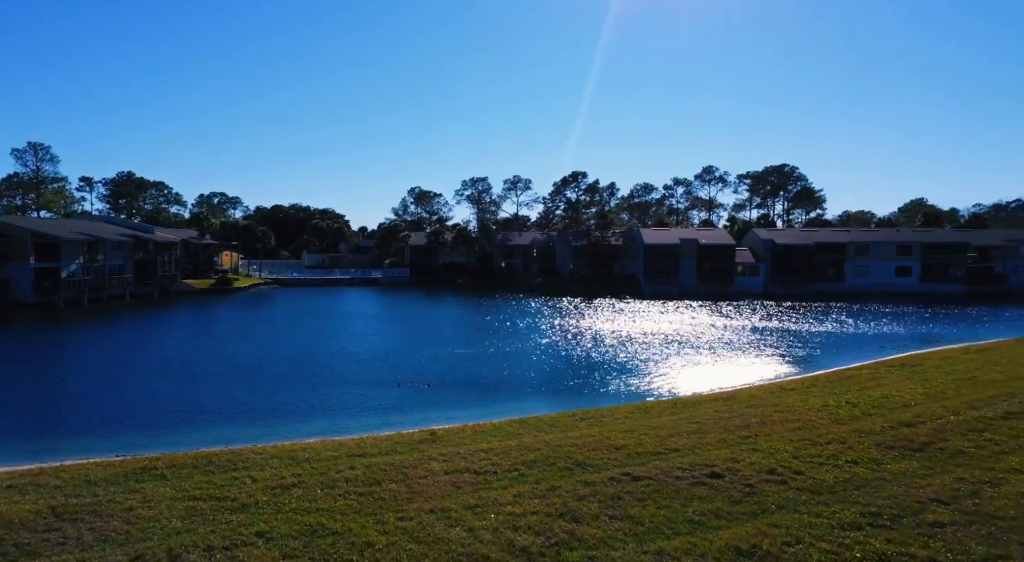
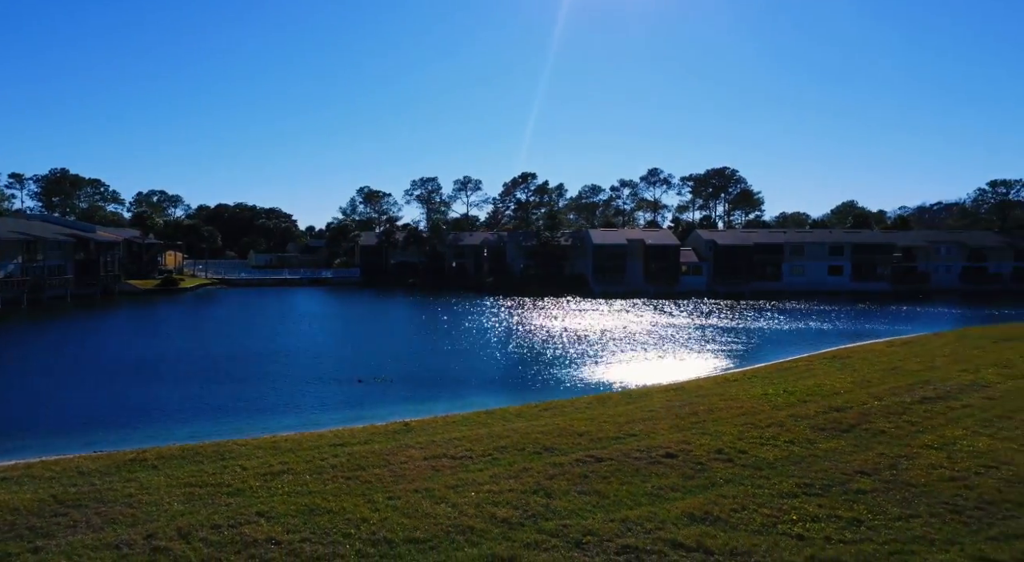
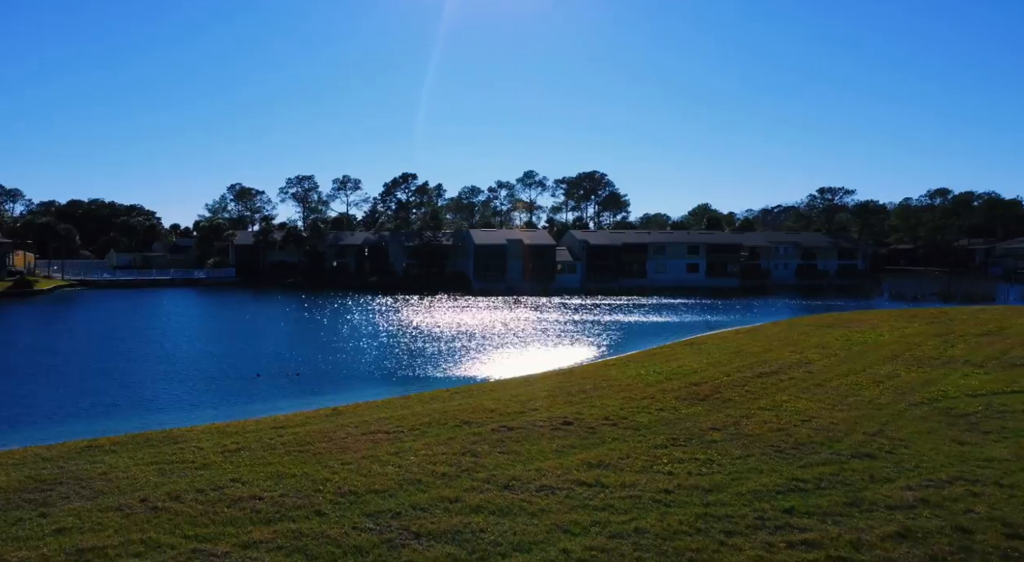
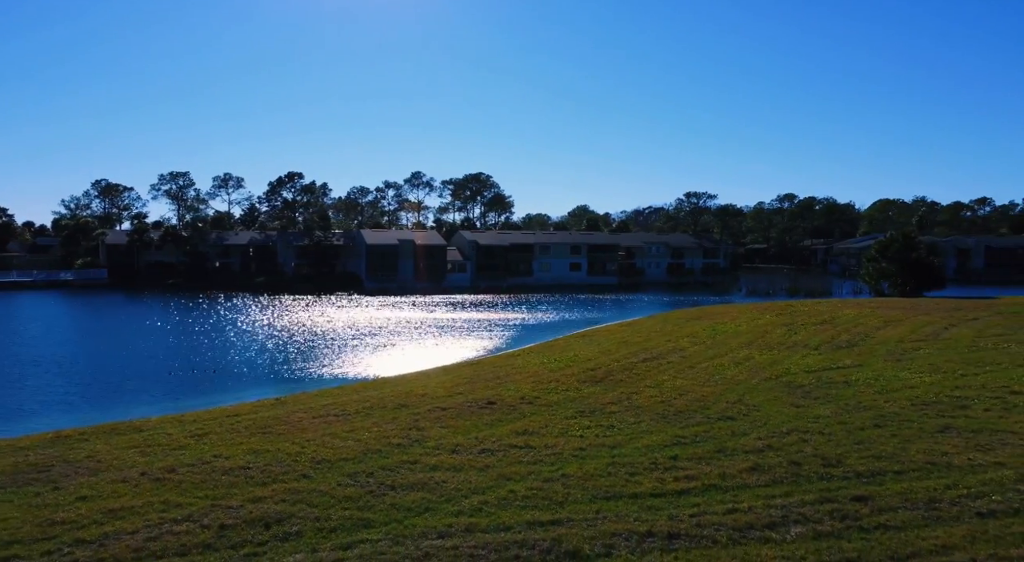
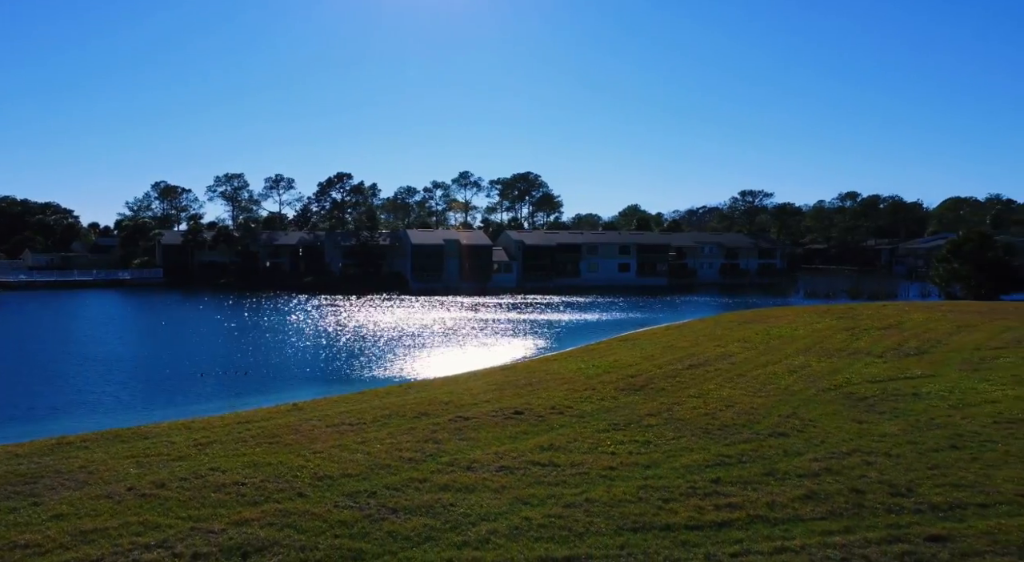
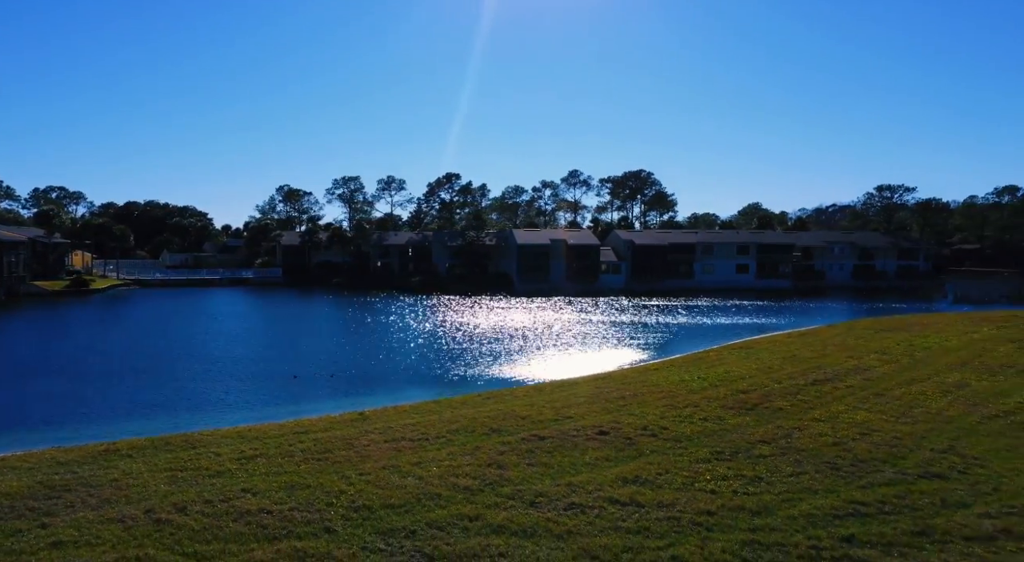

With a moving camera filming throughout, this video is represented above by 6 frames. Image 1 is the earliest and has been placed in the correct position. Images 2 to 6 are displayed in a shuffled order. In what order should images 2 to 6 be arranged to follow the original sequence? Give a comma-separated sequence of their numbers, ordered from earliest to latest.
2, 6, 3, 5, 4
